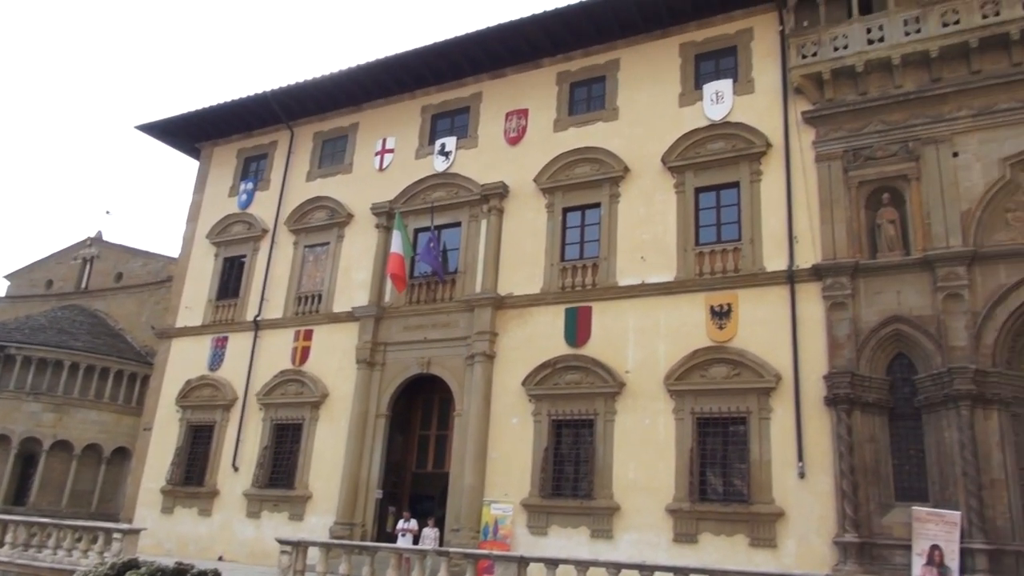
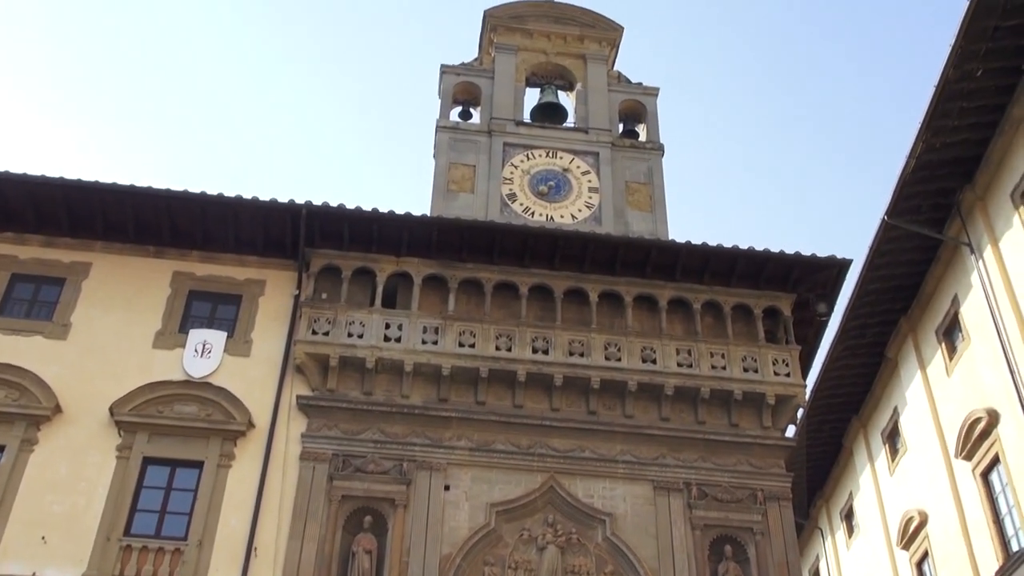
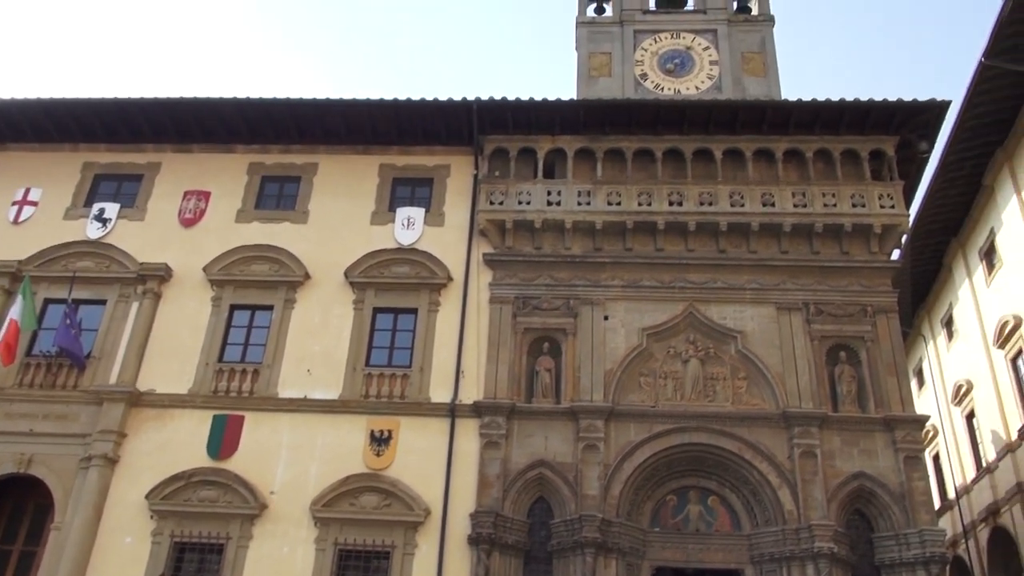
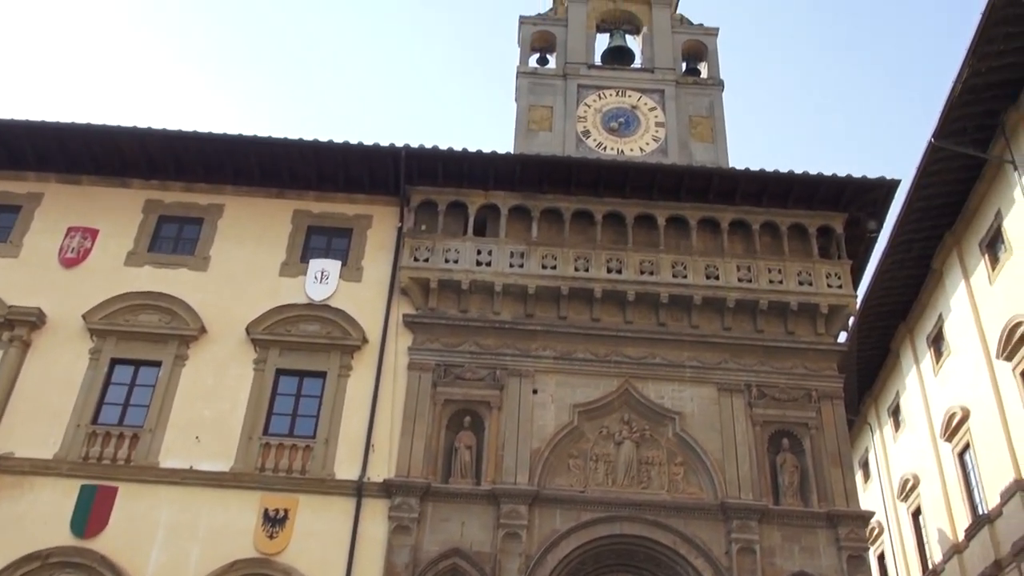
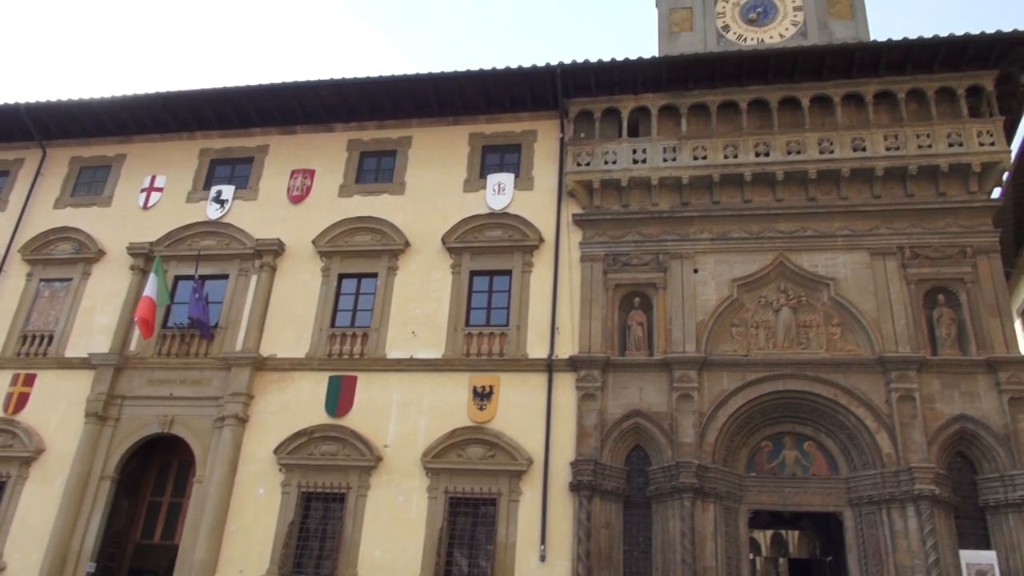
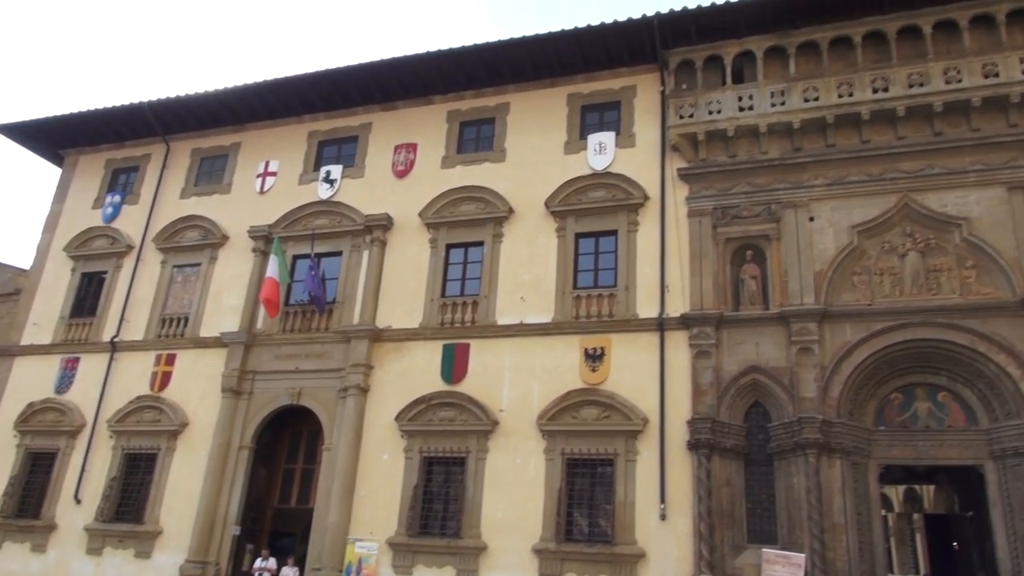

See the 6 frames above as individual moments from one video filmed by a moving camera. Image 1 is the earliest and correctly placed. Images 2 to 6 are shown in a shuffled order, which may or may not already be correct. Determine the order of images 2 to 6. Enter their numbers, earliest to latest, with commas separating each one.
6, 5, 3, 4, 2
